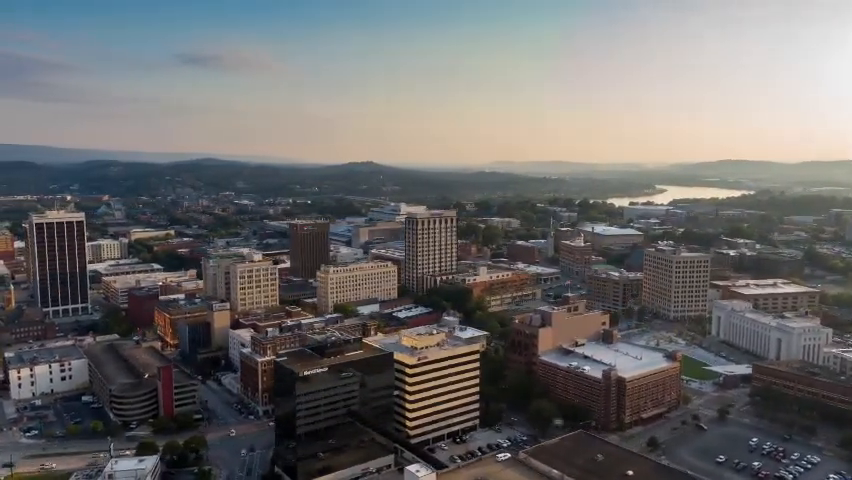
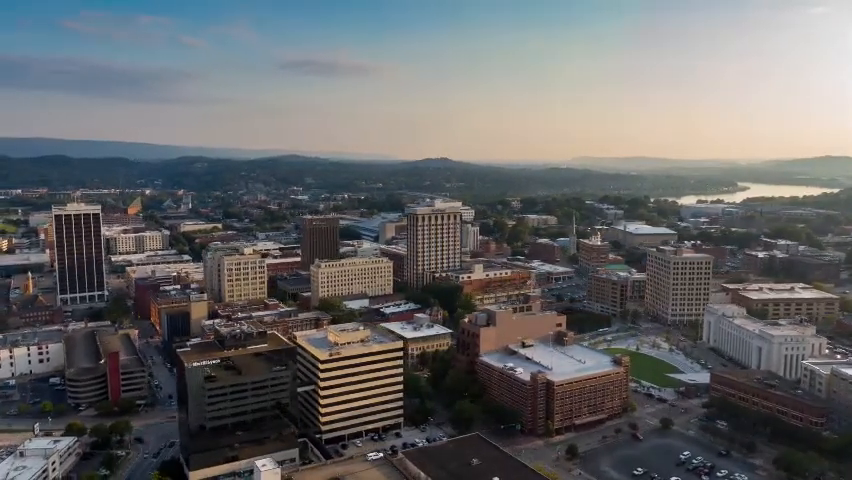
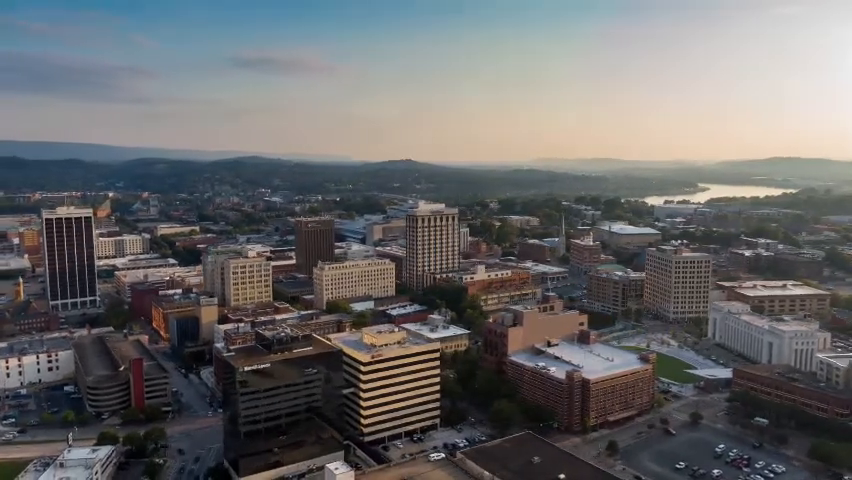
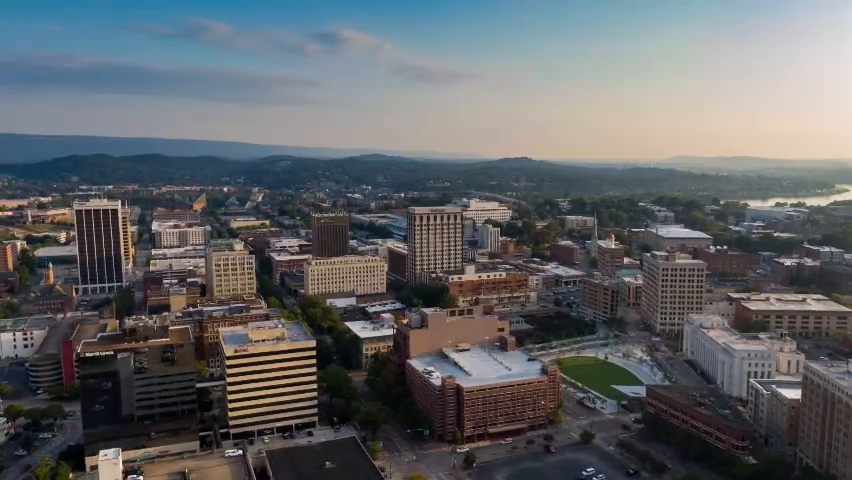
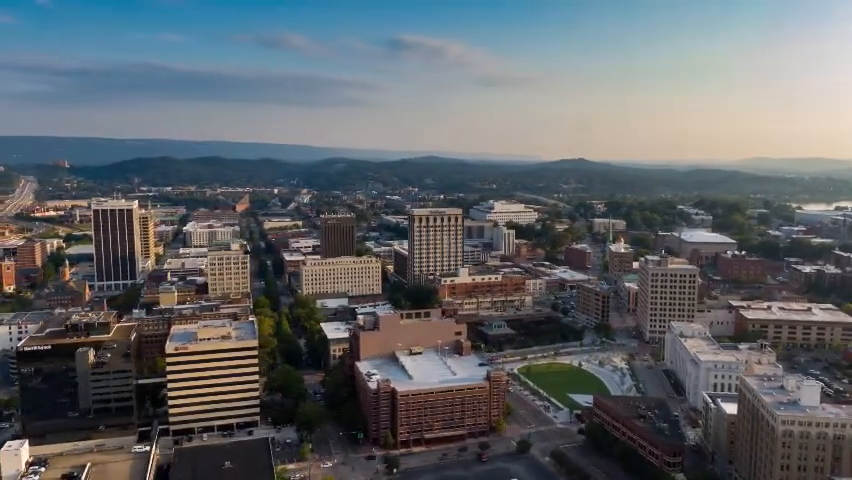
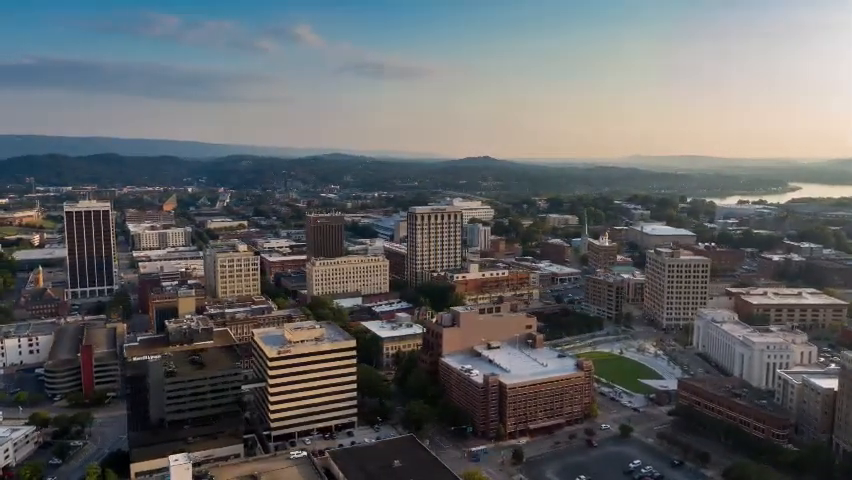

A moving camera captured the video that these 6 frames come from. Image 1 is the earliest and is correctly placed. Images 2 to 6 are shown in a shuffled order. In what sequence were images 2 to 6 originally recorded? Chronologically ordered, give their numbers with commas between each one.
3, 2, 6, 4, 5
